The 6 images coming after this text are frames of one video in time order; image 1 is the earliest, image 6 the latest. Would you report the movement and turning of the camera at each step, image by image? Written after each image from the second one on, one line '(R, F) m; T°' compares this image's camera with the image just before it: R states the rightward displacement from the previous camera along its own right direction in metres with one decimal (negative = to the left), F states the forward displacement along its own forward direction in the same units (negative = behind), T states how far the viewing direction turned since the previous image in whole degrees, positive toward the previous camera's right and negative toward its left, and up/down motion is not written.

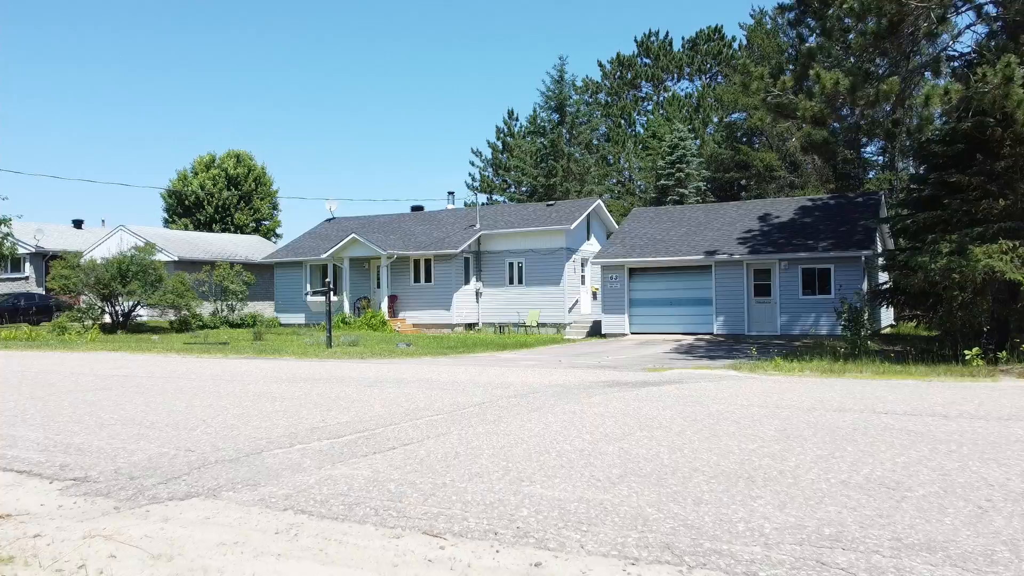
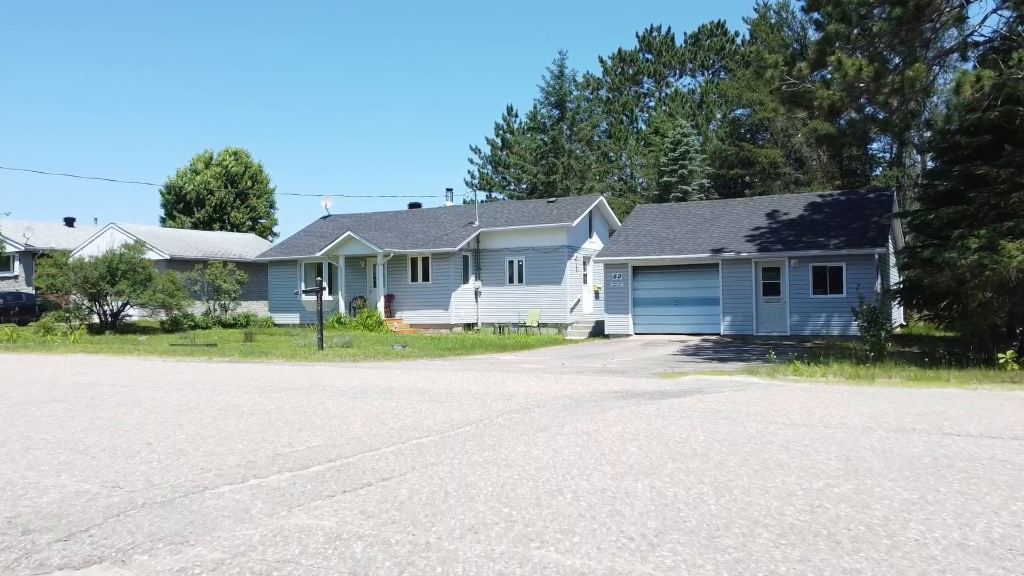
(0.0, +0.9) m; 0°
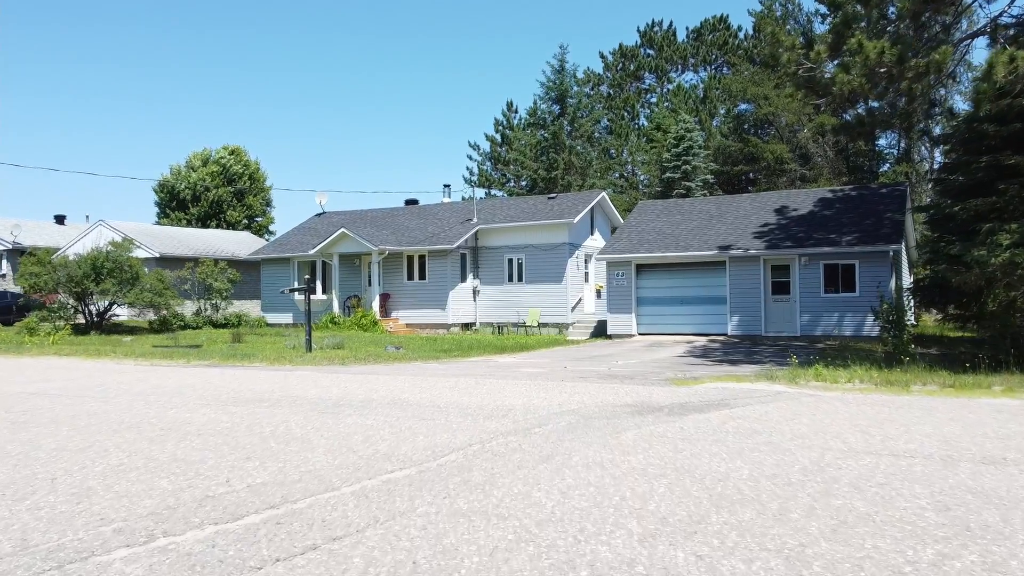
(0.0, +1.0) m; 0°
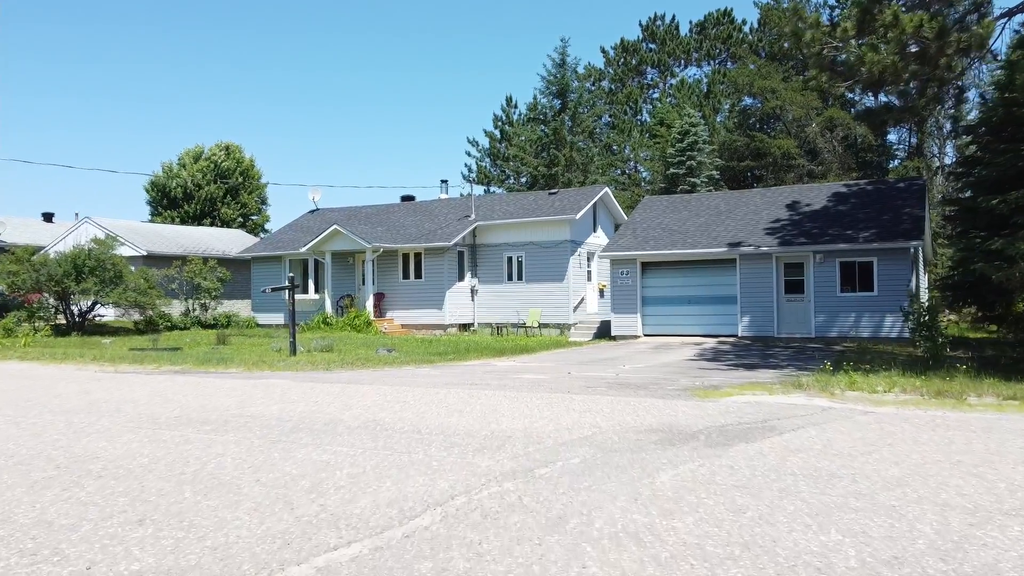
(0.0, +1.3) m; 0°
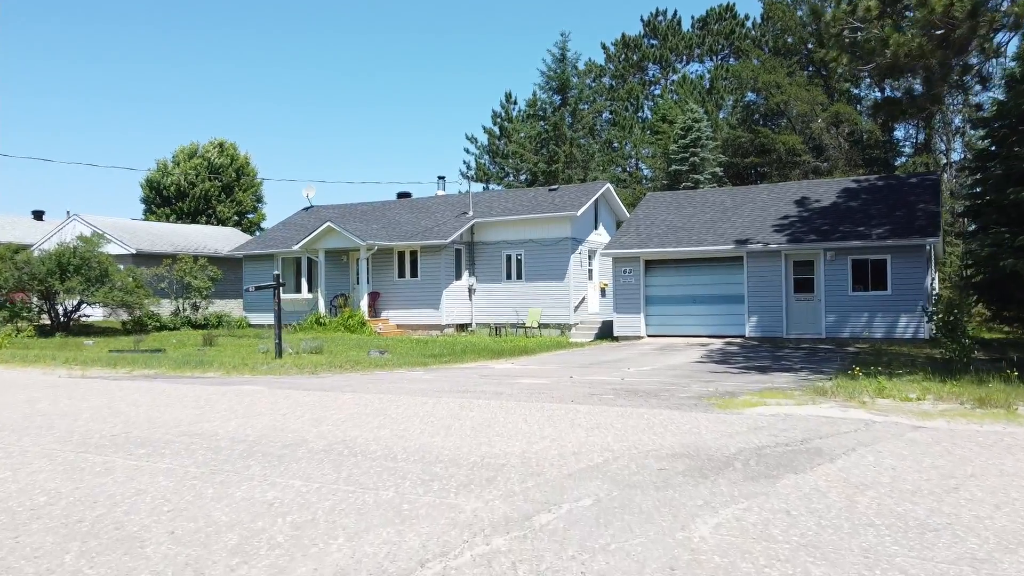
(0.0, +0.9) m; 0°
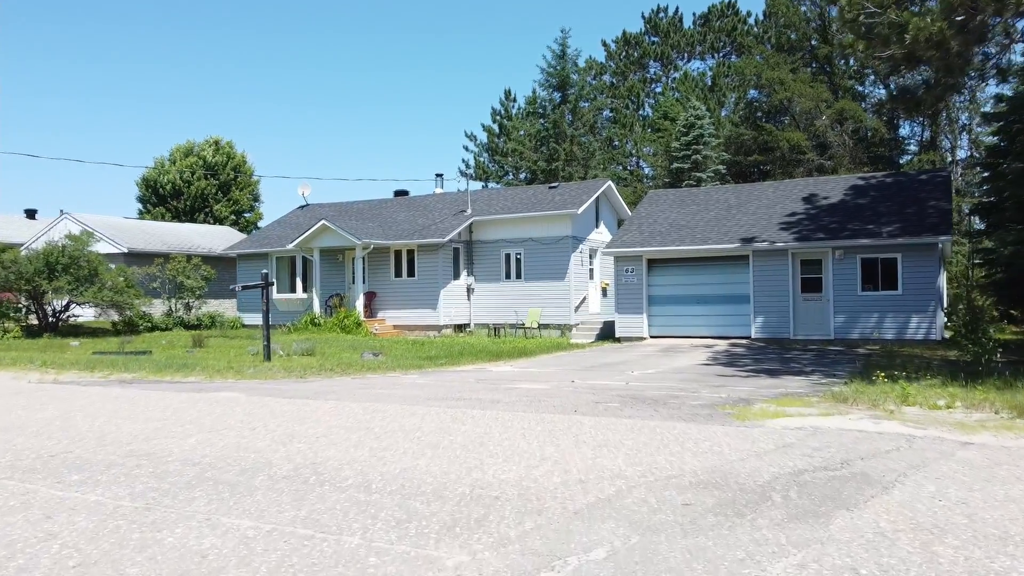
(0.0, +0.7) m; 0°
